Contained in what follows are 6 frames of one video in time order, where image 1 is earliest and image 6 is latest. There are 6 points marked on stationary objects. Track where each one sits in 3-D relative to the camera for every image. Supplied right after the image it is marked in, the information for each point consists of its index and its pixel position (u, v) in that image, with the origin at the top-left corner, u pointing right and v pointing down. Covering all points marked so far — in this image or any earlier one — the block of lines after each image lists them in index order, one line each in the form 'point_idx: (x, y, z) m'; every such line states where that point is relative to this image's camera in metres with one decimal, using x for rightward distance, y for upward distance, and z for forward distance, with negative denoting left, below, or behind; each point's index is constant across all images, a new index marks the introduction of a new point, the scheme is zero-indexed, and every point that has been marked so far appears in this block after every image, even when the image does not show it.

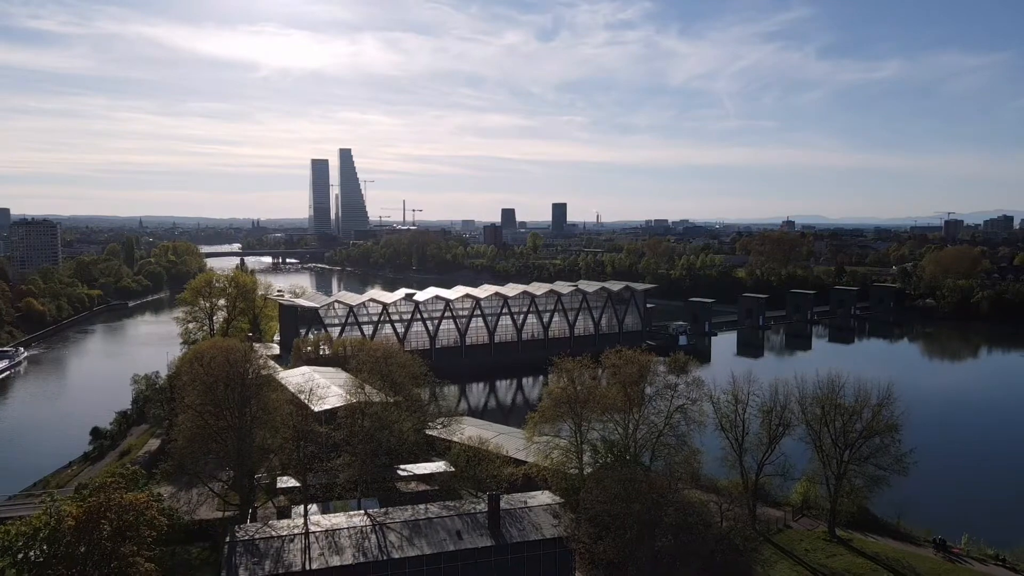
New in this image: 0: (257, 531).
0: (-6.1, -5.8, +17.6) m
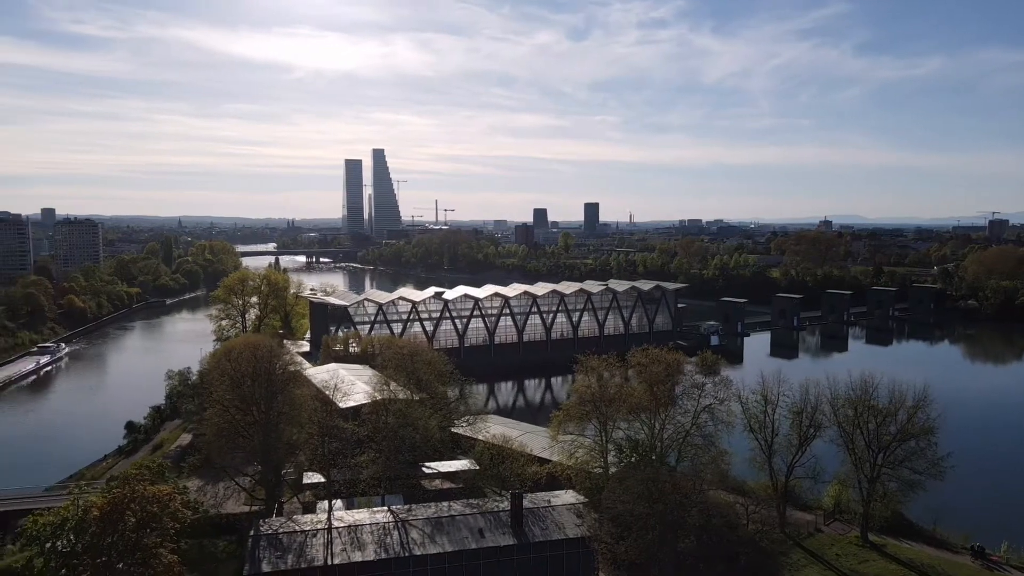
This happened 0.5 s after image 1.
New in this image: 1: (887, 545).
0: (-5.6, -5.7, +17.7) m
1: (+10.1, -6.9, +19.8) m
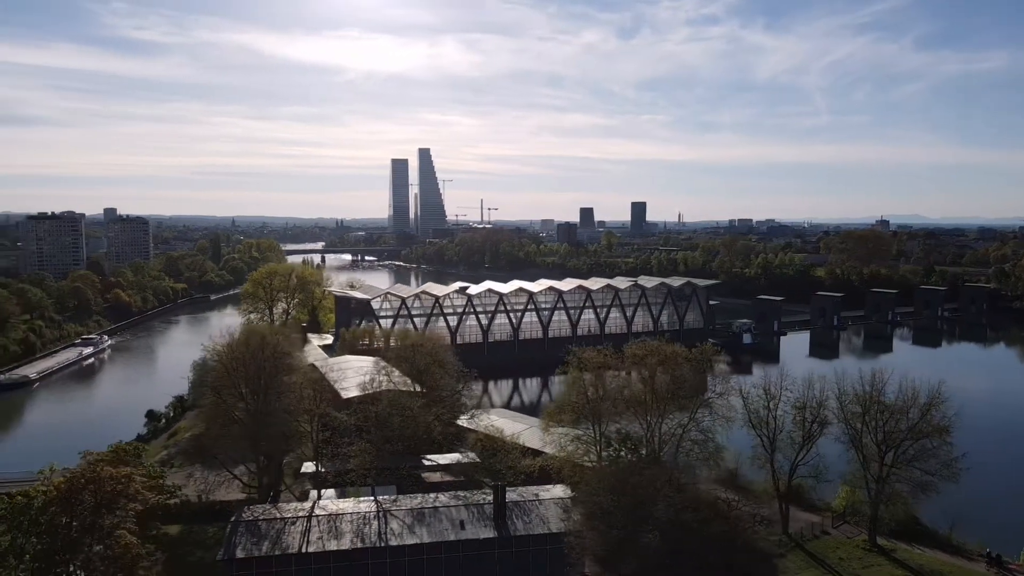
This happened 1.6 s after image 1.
0: (-6.0, -5.4, +17.6) m
1: (+9.8, -6.7, +18.7) m
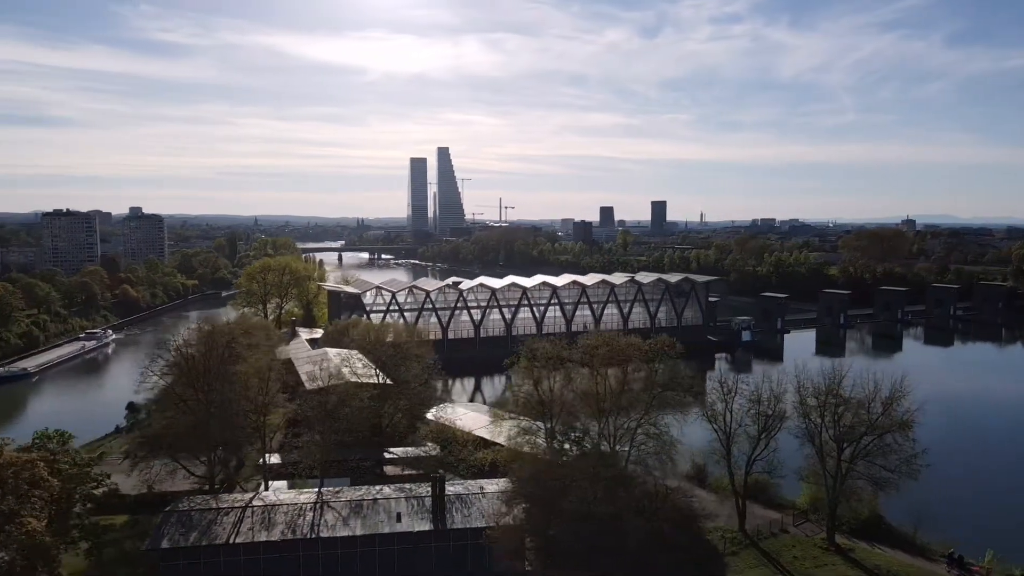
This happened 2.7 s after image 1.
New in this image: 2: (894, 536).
0: (-7.4, -5.0, +17.3) m
1: (+8.4, -6.4, +18.0) m
2: (+9.8, -6.3, +18.7) m
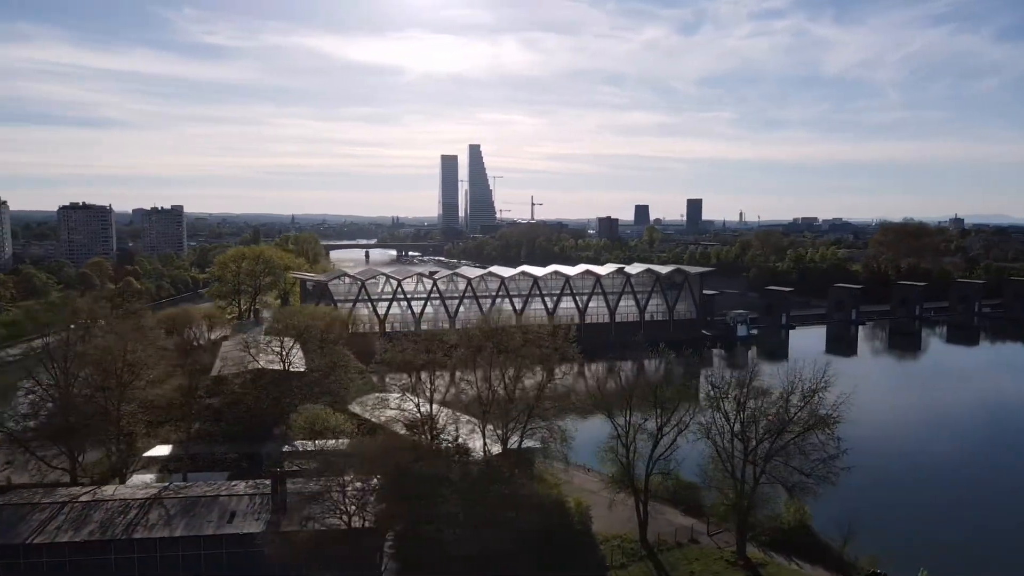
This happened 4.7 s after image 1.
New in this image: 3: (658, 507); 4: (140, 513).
0: (-10.4, -4.4, +15.5) m
1: (+5.4, -5.8, +15.5) m
2: (+6.8, -5.8, +16.1) m
3: (+3.7, -5.3, +17.8) m
4: (-7.5, -4.6, +14.9) m
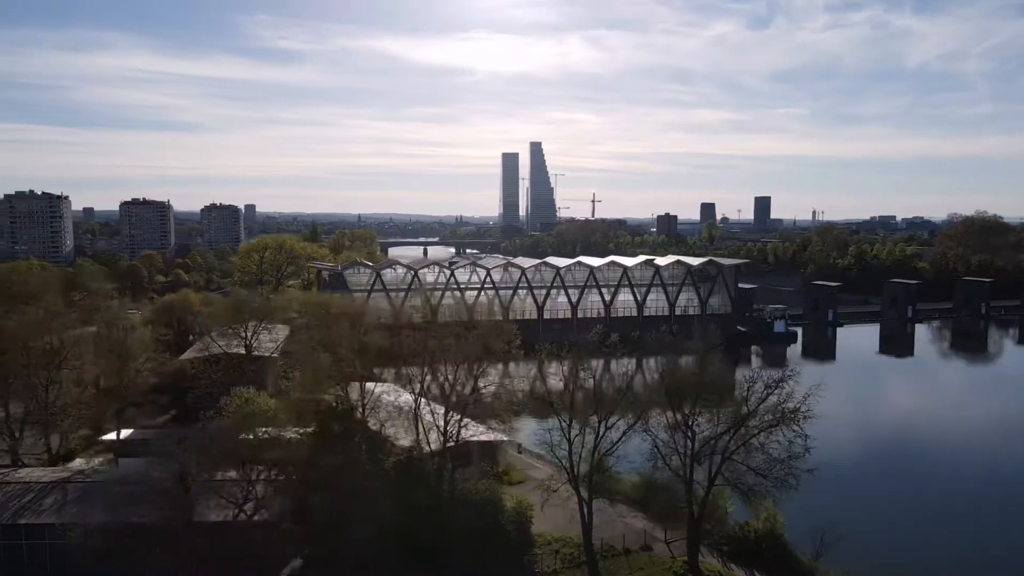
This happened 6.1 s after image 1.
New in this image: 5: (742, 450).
0: (-11.9, -3.8, +14.9) m
1: (+3.8, -5.3, +13.5) m
2: (+5.3, -5.3, +14.0) m
3: (+2.4, -4.8, +15.9) m
4: (-9.1, -4.0, +14.0) m
5: (+4.3, -2.9, +13.3) m
